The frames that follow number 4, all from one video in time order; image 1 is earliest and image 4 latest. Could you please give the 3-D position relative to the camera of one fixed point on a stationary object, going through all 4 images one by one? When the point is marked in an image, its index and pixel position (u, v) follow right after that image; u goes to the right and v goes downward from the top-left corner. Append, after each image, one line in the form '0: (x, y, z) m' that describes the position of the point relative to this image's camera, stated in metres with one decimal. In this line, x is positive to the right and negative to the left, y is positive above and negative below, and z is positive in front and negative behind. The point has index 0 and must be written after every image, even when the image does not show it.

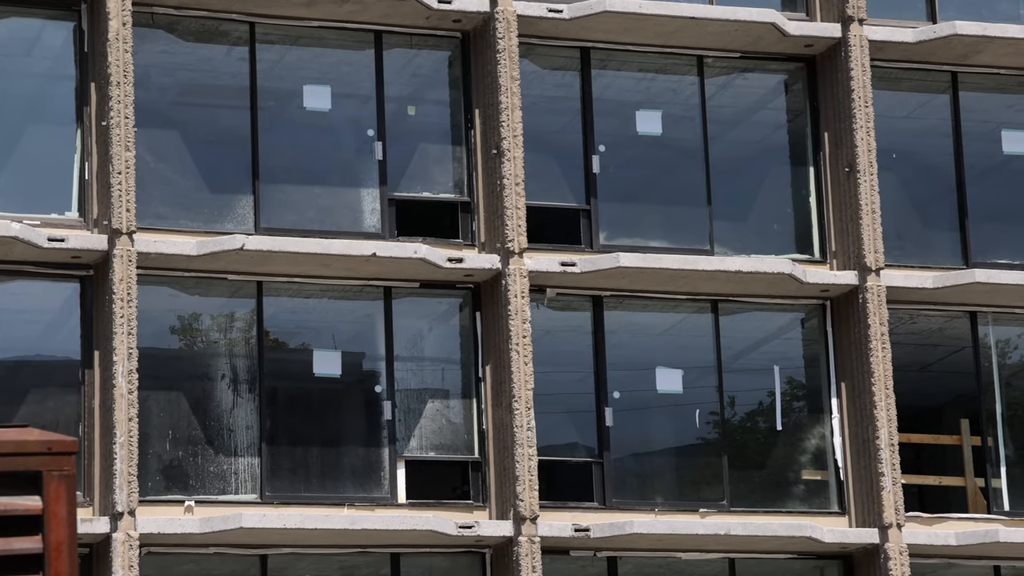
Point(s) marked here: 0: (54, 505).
0: (-9.7, -4.6, +16.5) m
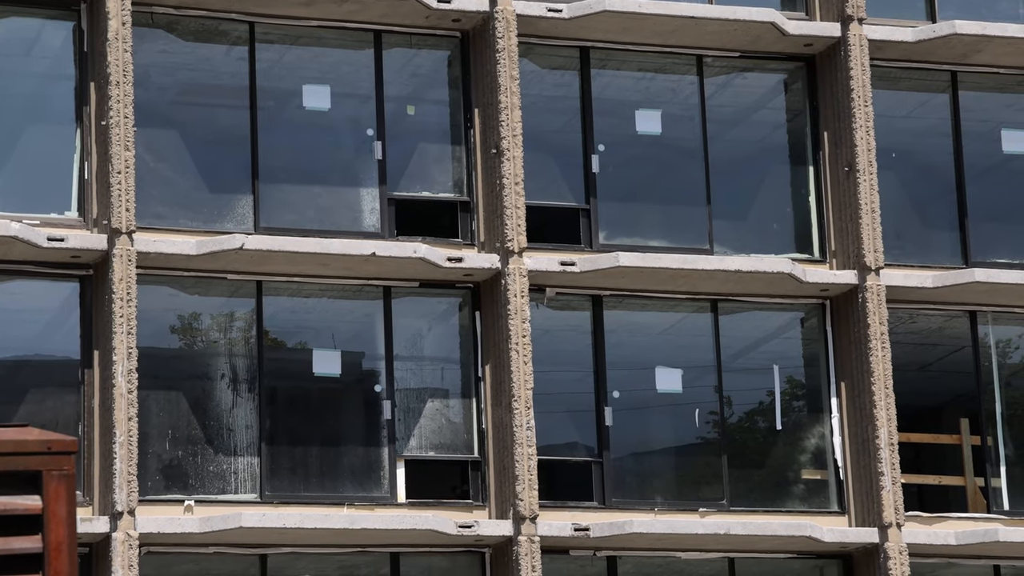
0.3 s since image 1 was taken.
0: (-9.7, -4.6, +16.5) m
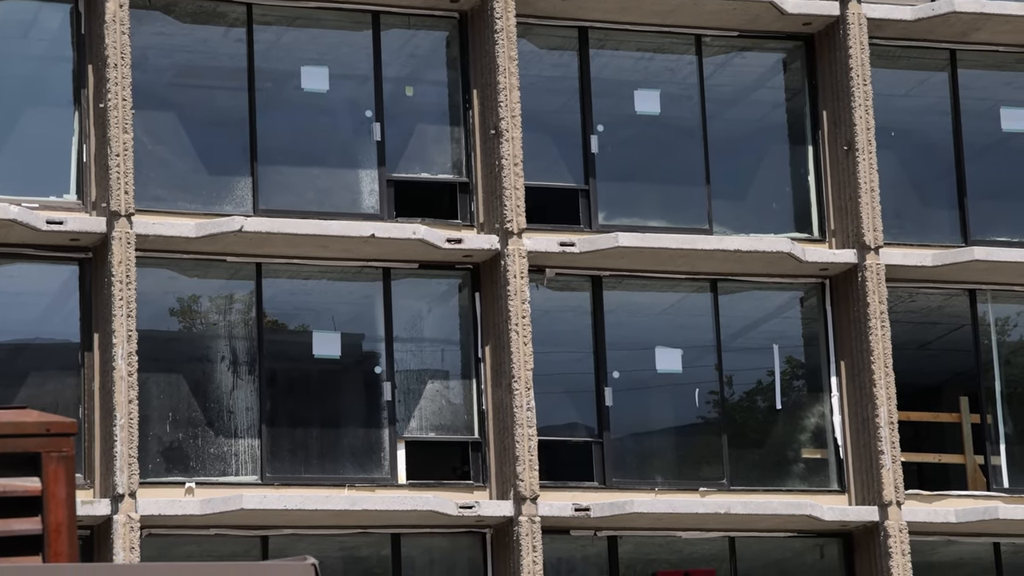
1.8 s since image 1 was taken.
0: (-9.7, -4.2, +16.5) m
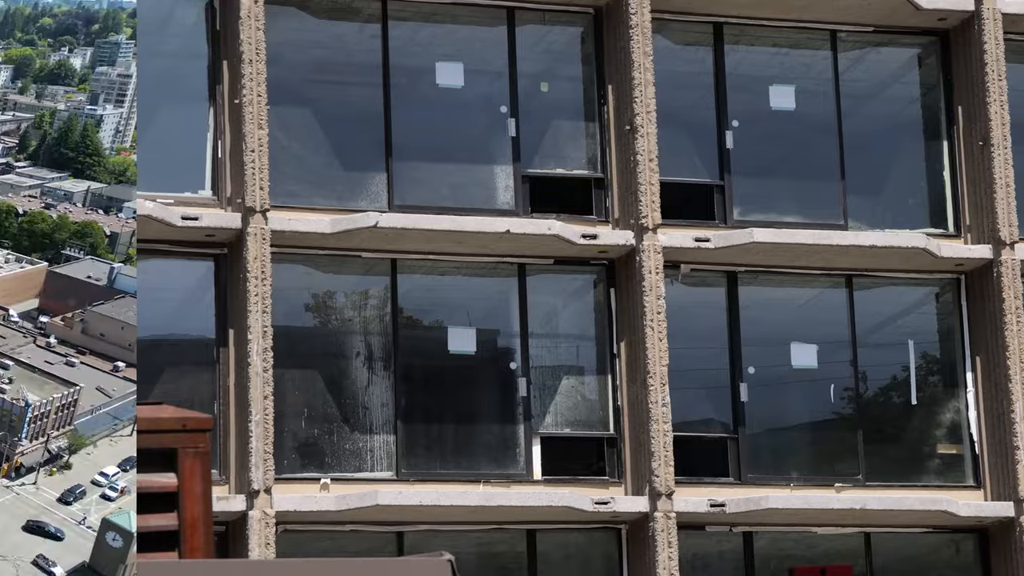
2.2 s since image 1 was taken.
0: (-6.4, -4.1, +21.2) m
